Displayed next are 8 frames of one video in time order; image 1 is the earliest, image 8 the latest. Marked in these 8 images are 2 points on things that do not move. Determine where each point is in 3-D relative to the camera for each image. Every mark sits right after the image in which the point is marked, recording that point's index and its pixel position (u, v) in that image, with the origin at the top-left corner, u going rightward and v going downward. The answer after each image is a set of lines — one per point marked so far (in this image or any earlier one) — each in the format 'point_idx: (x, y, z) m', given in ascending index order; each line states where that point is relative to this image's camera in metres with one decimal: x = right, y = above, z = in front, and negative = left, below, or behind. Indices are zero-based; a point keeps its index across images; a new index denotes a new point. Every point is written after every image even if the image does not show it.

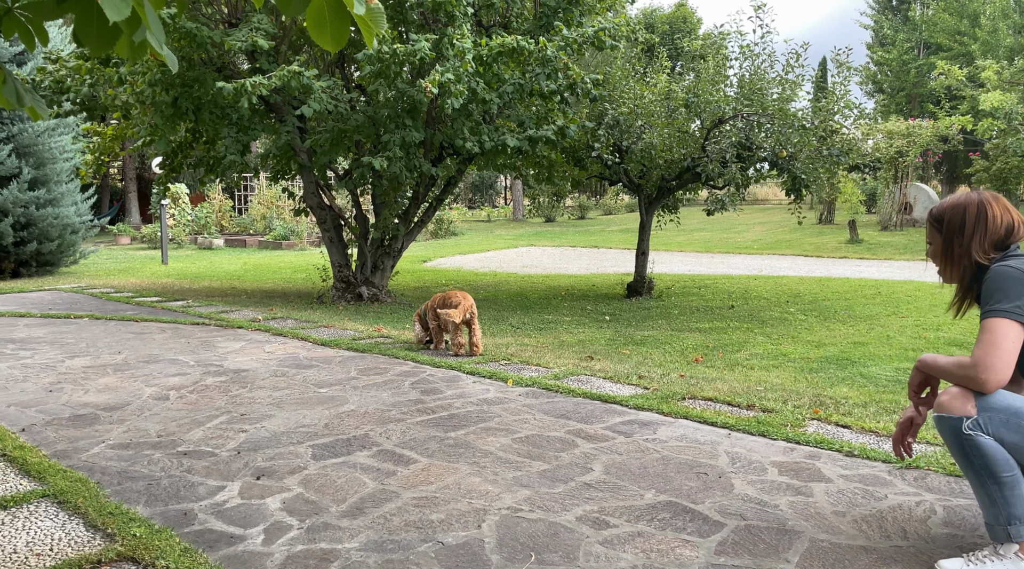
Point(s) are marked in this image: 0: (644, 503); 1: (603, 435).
0: (+0.6, -0.9, +3.7) m
1: (+0.6, -0.9, +4.9) m
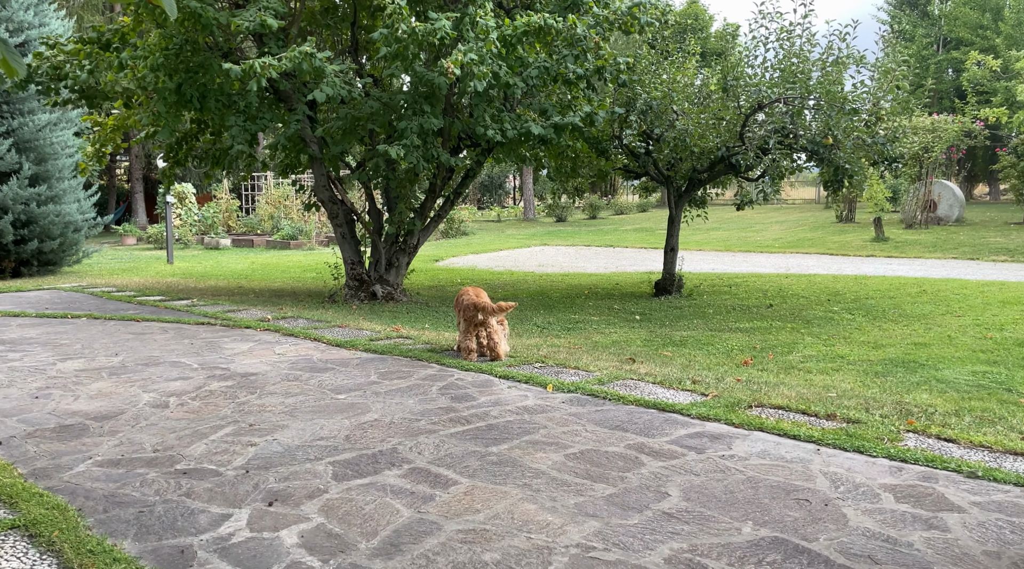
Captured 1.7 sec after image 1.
0: (+0.8, -0.9, +3.0) m
1: (+0.8, -0.8, +4.2) m
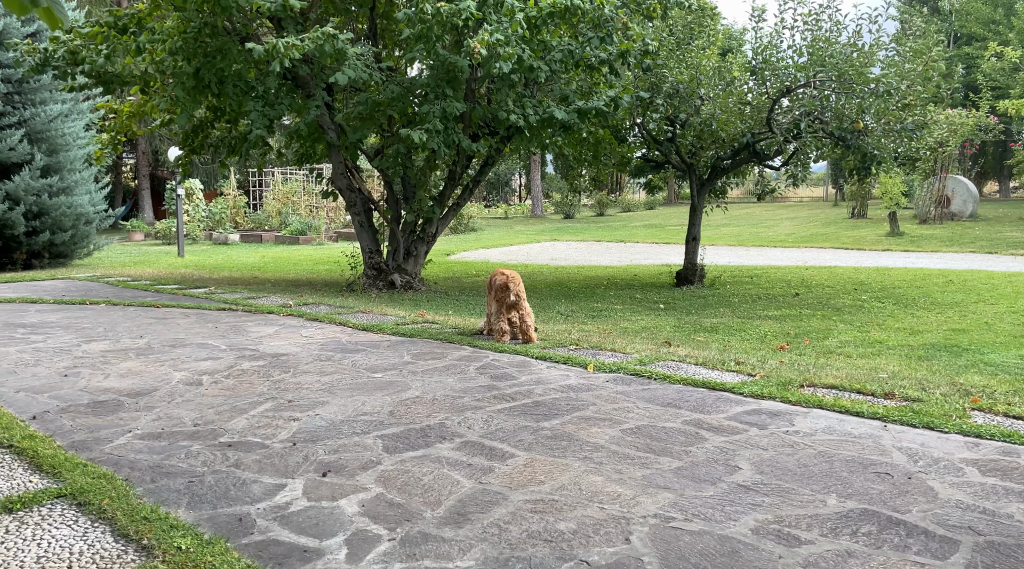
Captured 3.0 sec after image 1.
0: (+1.0, -0.7, +2.8) m
1: (+1.1, -0.7, +4.1) m
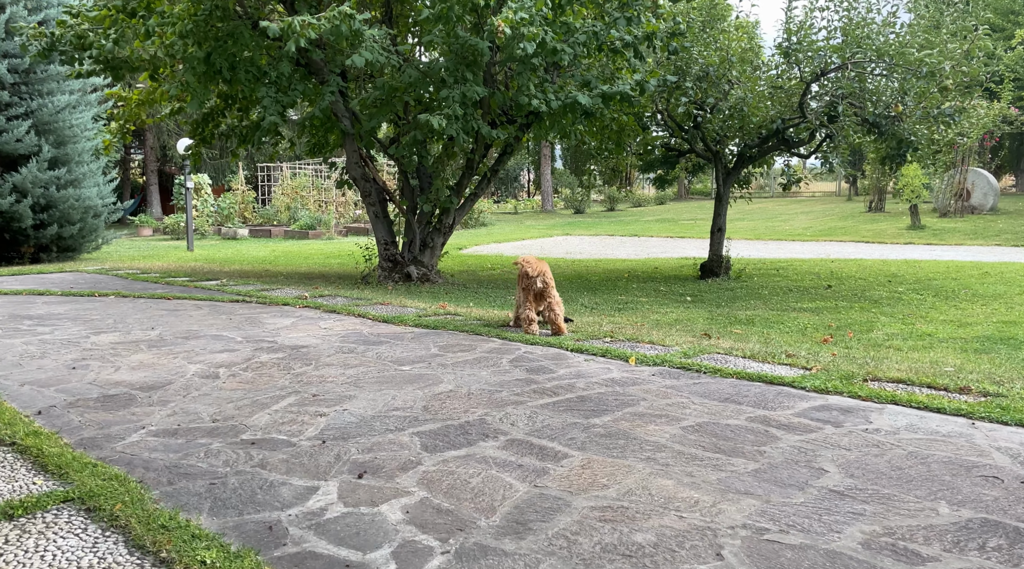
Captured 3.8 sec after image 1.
0: (+1.2, -0.7, +2.5) m
1: (+1.3, -0.6, +3.7) m
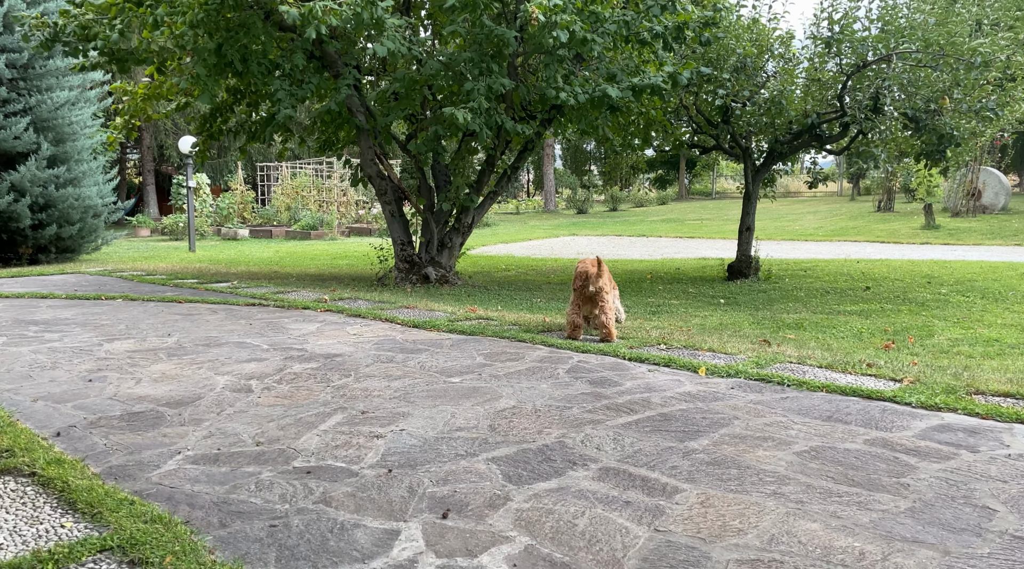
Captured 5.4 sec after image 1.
0: (+1.6, -0.7, +2.0) m
1: (+1.6, -0.6, +3.3) m
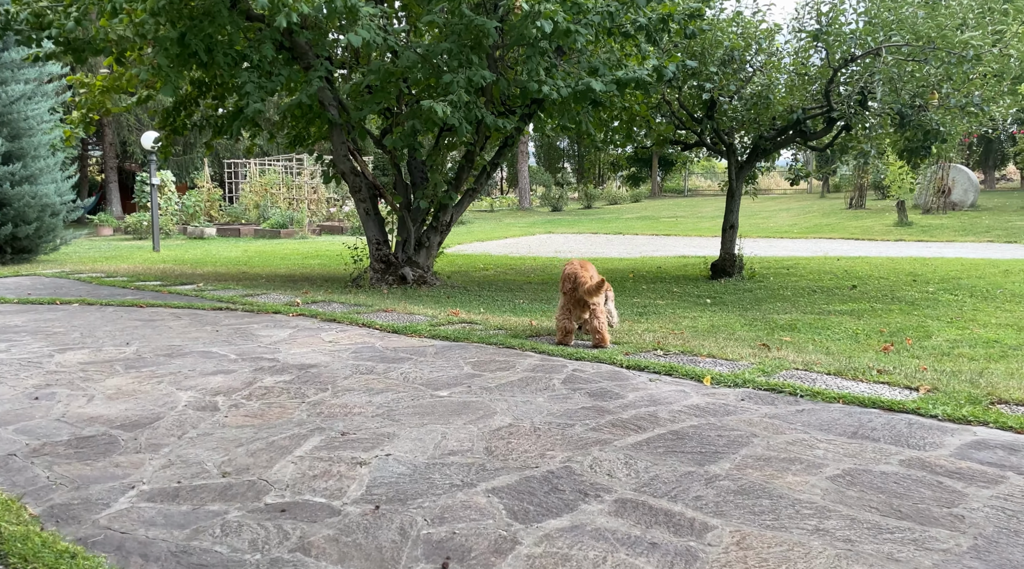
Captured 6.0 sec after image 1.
0: (+1.6, -0.7, +1.7) m
1: (+1.6, -0.6, +3.0) m
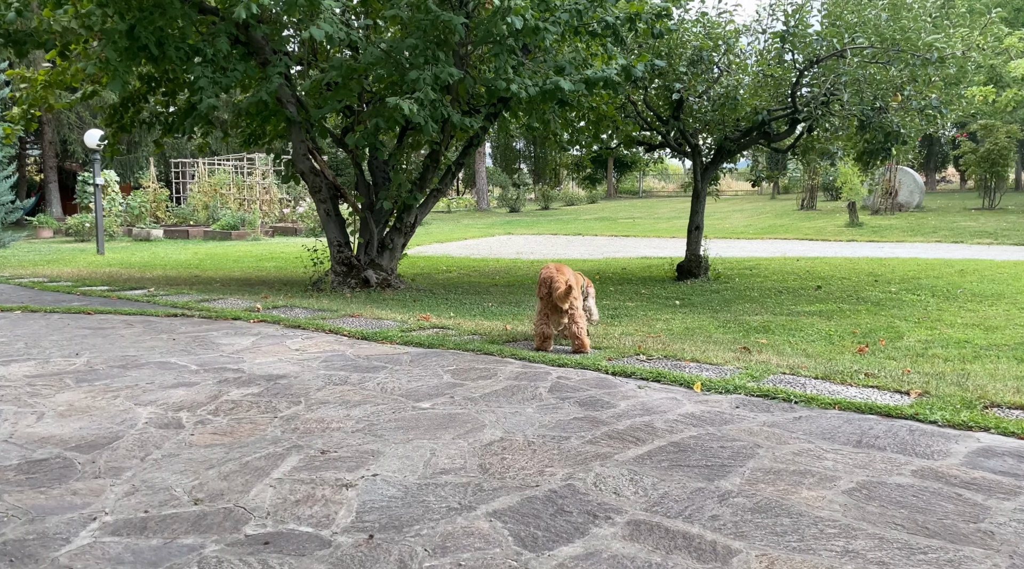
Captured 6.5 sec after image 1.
0: (+1.7, -0.7, +1.6) m
1: (+1.6, -0.6, +2.8) m
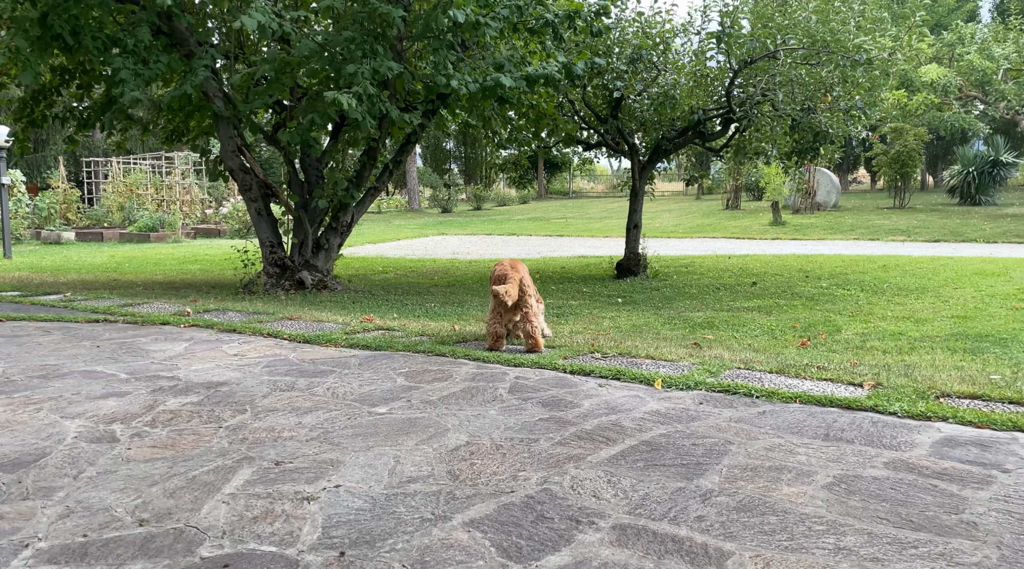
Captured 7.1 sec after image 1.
0: (+1.7, -0.7, +1.6) m
1: (+1.5, -0.6, +2.8) m
